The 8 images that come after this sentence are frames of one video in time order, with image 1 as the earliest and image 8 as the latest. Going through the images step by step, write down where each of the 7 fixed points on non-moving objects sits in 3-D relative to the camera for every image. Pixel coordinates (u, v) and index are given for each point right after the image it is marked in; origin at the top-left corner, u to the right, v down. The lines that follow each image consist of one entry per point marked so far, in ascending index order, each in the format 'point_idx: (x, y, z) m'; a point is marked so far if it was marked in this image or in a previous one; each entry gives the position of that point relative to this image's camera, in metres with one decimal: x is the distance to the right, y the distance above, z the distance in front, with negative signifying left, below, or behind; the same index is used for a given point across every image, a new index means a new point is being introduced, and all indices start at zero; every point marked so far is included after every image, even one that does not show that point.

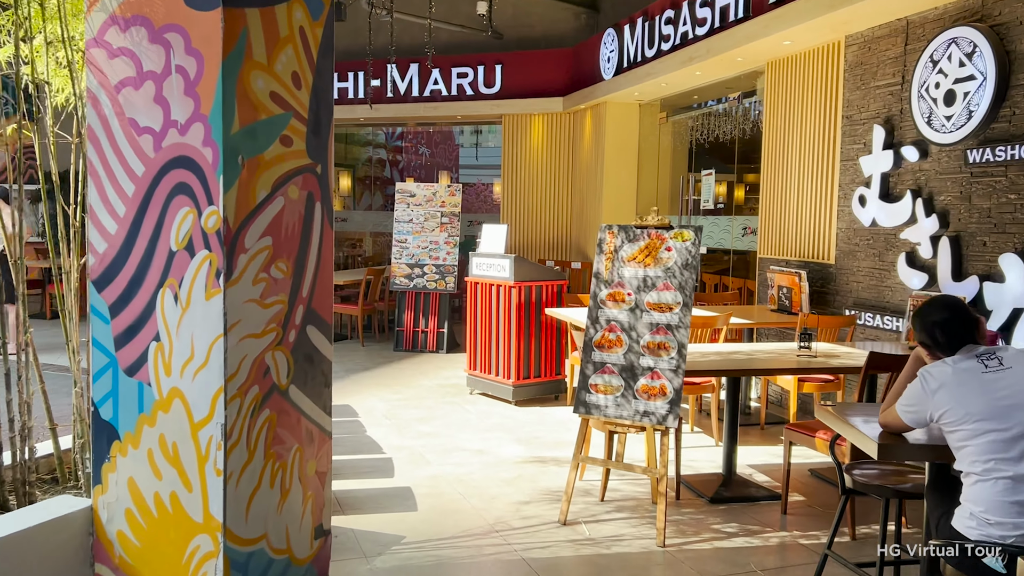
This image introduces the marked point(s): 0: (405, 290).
0: (-1.2, 0.0, +9.4) m
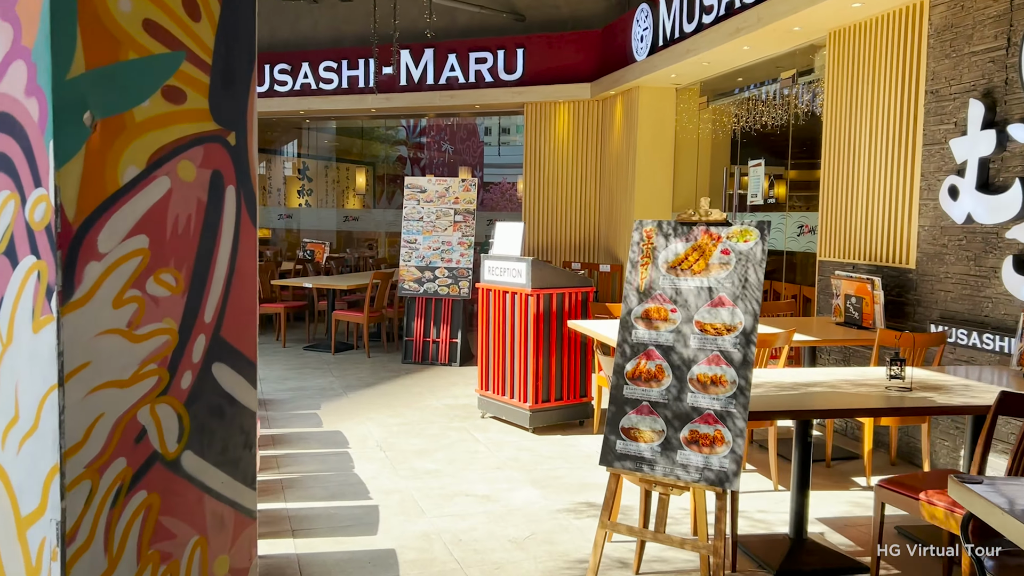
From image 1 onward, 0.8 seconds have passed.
0: (-1.0, -0.1, +8.5) m
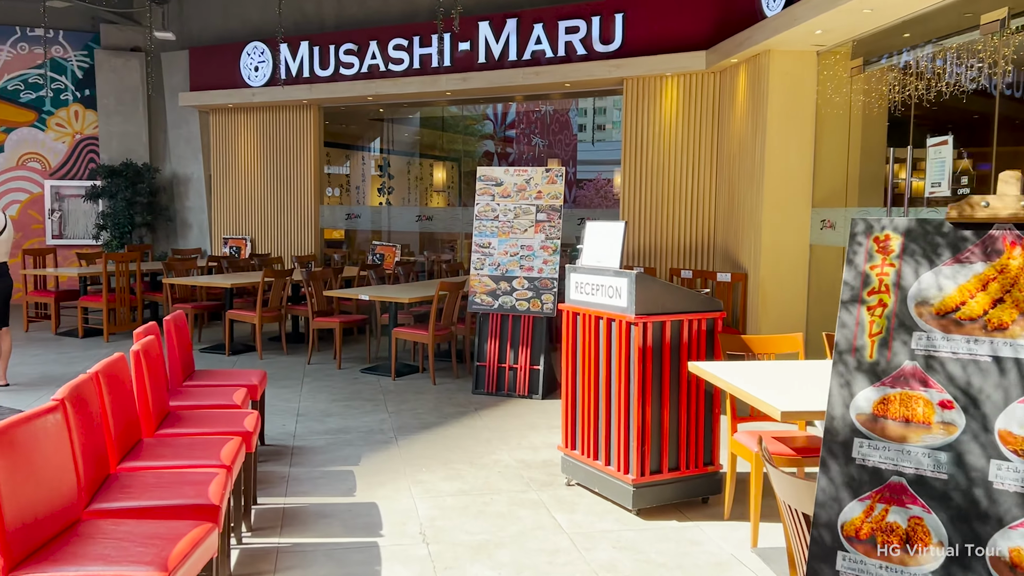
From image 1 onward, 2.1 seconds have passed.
0: (-0.2, -0.2, +7.0) m
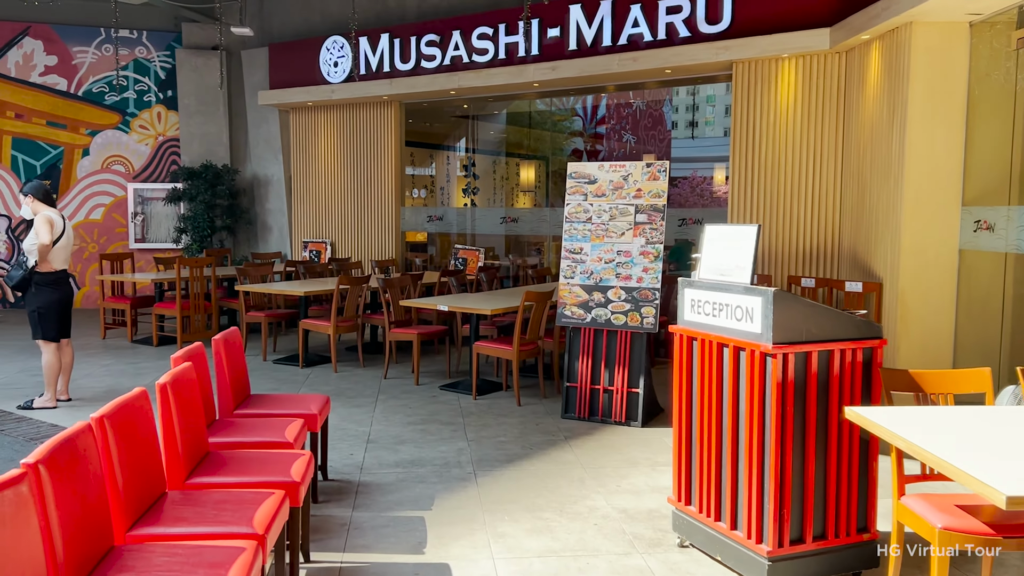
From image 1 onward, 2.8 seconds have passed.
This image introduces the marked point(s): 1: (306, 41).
0: (+0.5, -0.3, +6.2) m
1: (-2.7, +3.2, +11.0) m
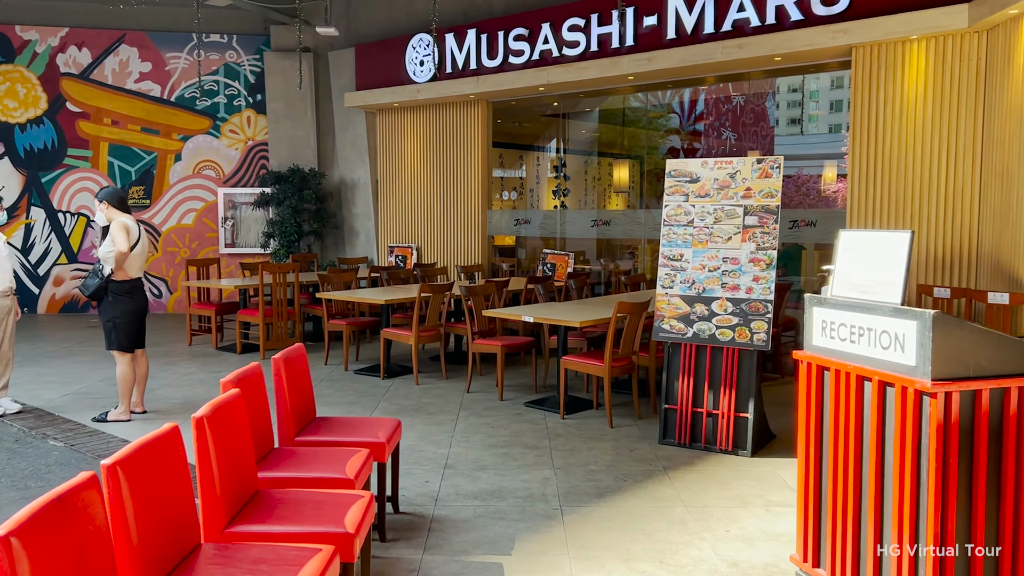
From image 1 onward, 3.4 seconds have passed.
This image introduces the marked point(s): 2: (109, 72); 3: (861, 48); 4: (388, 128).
0: (+1.1, -0.4, +5.5) m
1: (-1.5, +3.1, +10.7) m
2: (-5.7, +3.1, +12.1) m
3: (+2.8, +1.9, +6.9) m
4: (-1.6, +2.1, +11.4) m
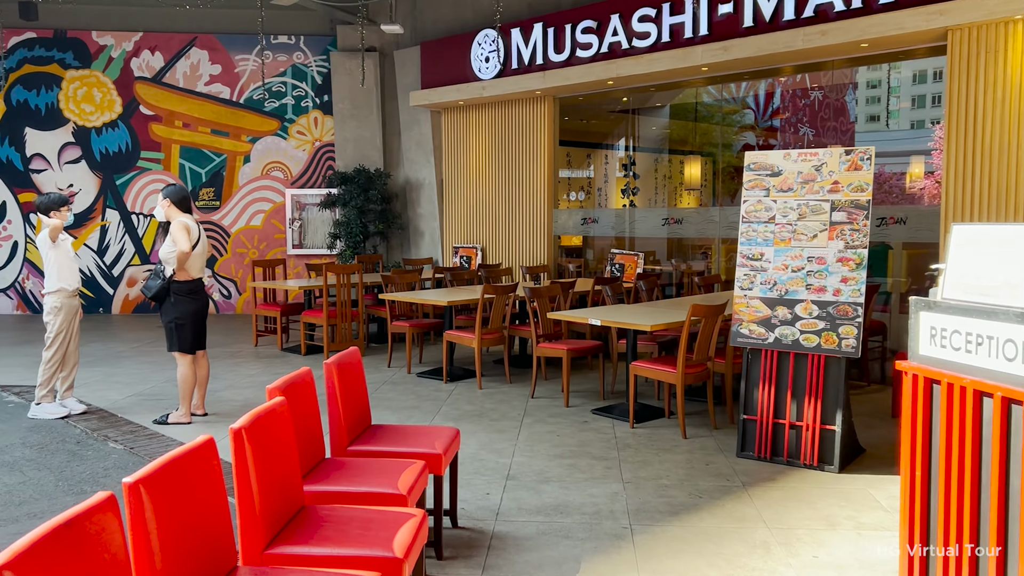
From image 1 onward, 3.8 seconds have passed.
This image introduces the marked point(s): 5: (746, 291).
0: (+1.5, -0.4, +5.2) m
1: (-0.7, +3.1, +10.5) m
2: (-4.7, +3.0, +12.3) m
3: (+3.3, +1.9, +6.4) m
4: (-0.8, +2.1, +11.2) m
5: (+1.4, 0.0, +5.2) m
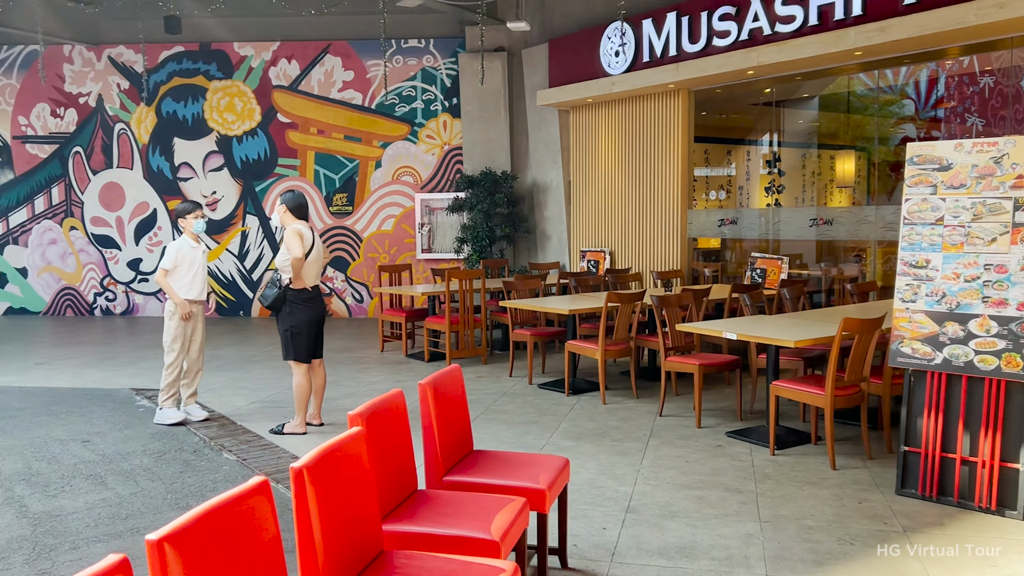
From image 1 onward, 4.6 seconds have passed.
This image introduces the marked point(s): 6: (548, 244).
0: (+2.1, -0.4, +4.4) m
1: (+0.9, +3.0, +10.1) m
2: (-2.9, +3.0, +12.5) m
3: (+4.2, +1.9, +5.4) m
4: (+0.9, +2.0, +10.8) m
5: (+2.1, -0.1, +4.5) m
6: (+0.5, +0.6, +11.8) m
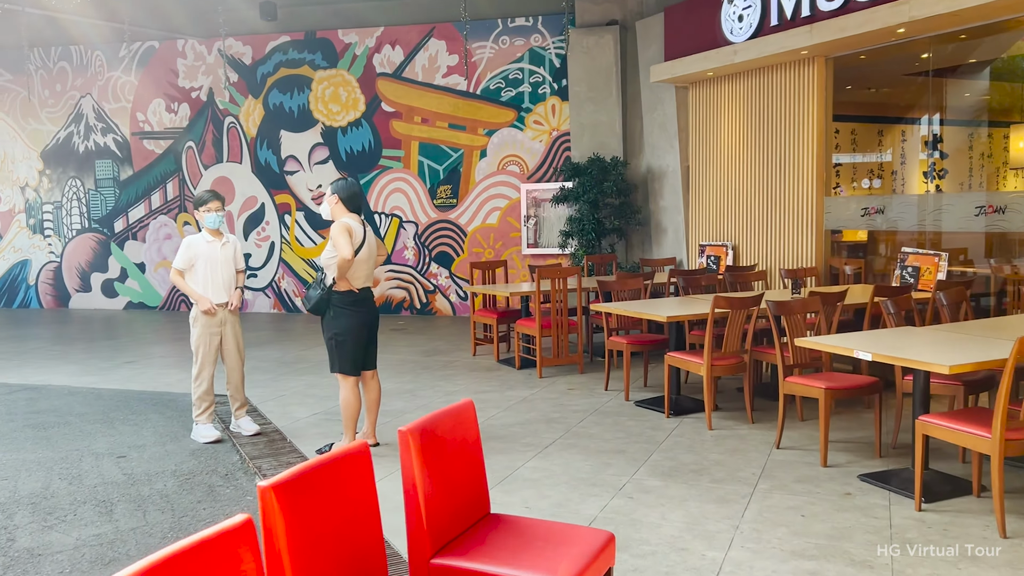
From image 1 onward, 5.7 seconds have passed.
0: (+2.3, -0.5, +3.2) m
1: (+2.0, +3.0, +8.9) m
2: (-1.3, +3.0, +11.8) m
3: (+4.5, +1.8, +3.7) m
4: (+2.2, +2.1, +9.6) m
5: (+2.3, -0.1, +3.2) m
6: (+1.9, +0.6, +10.7) m
